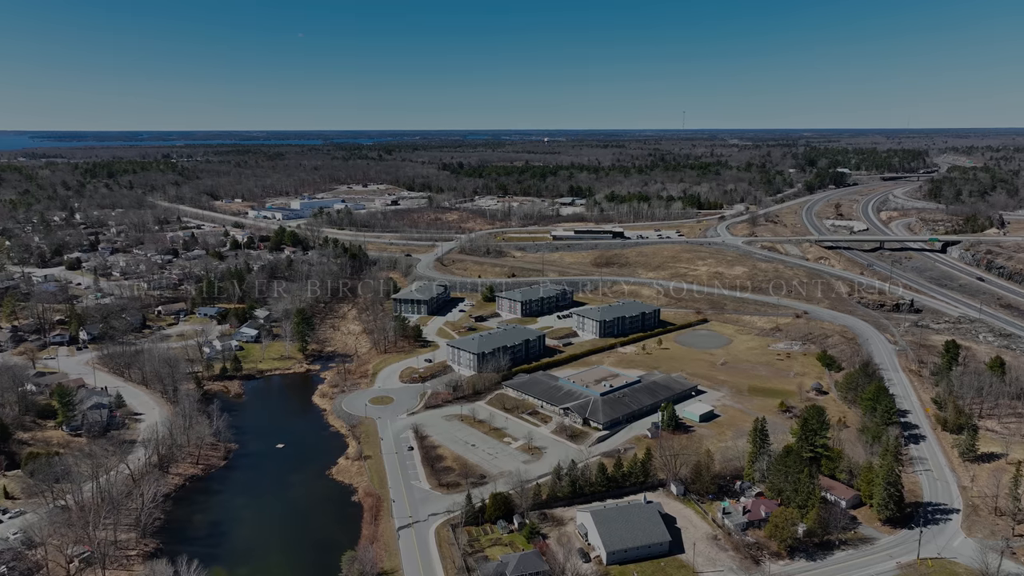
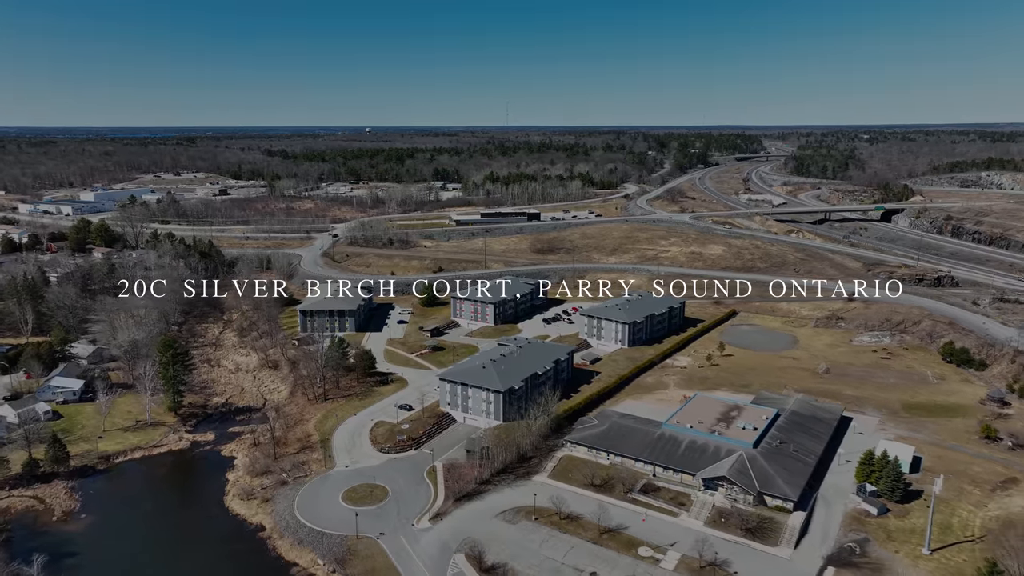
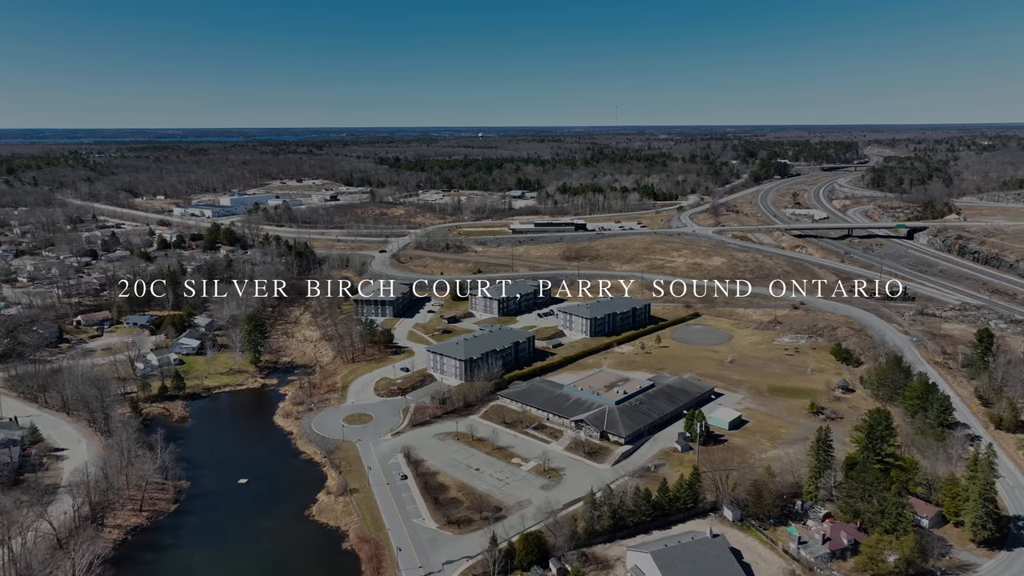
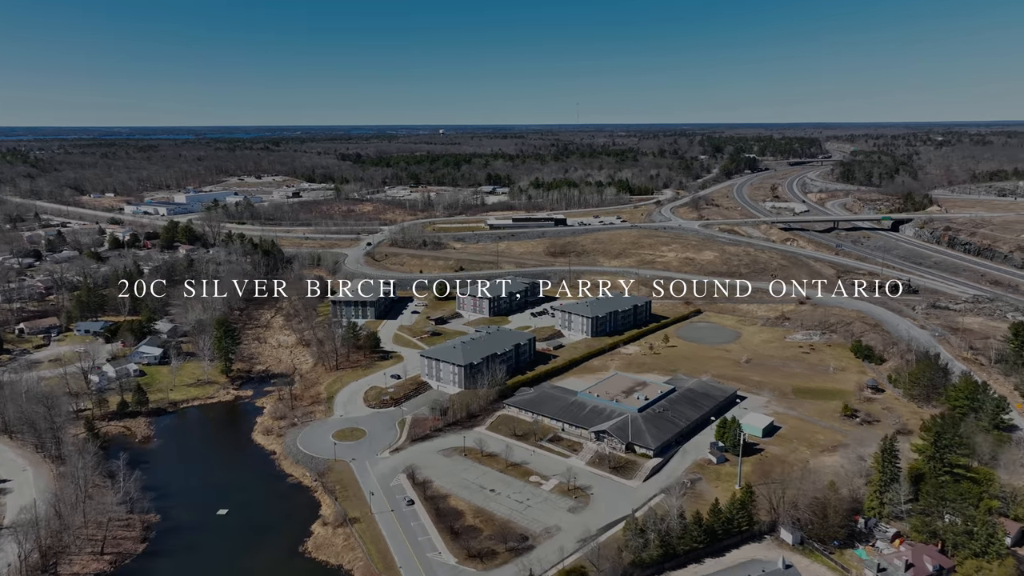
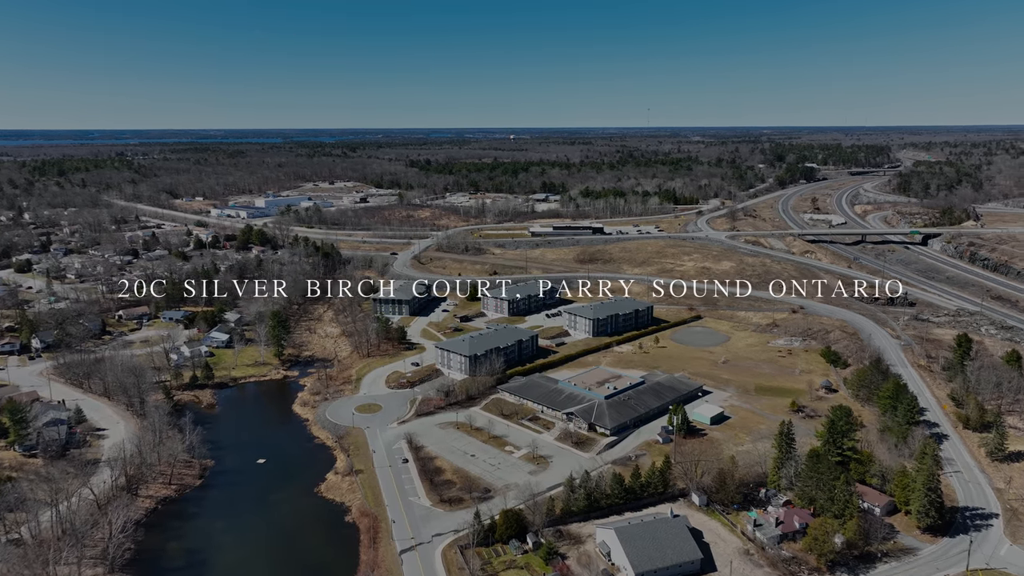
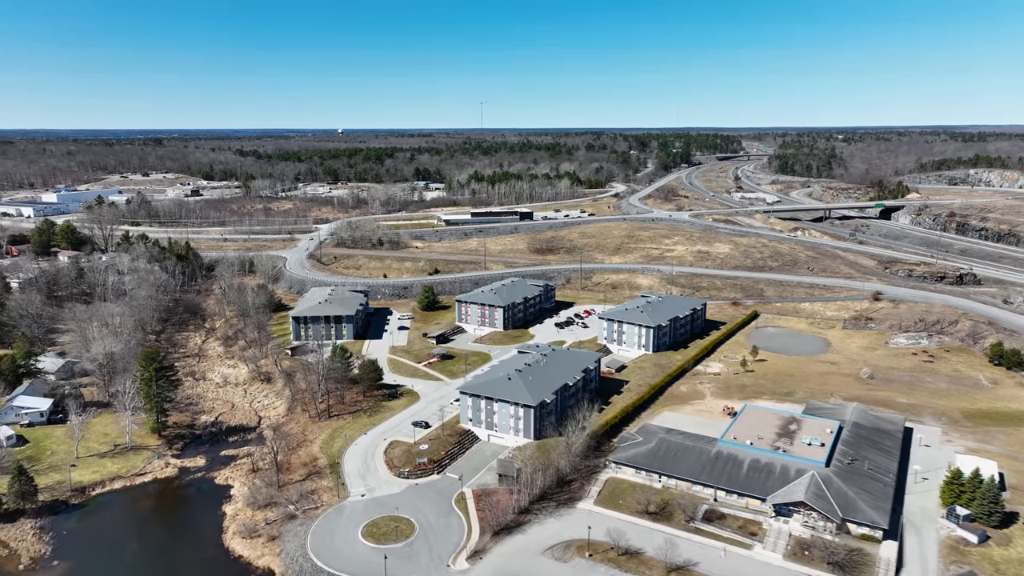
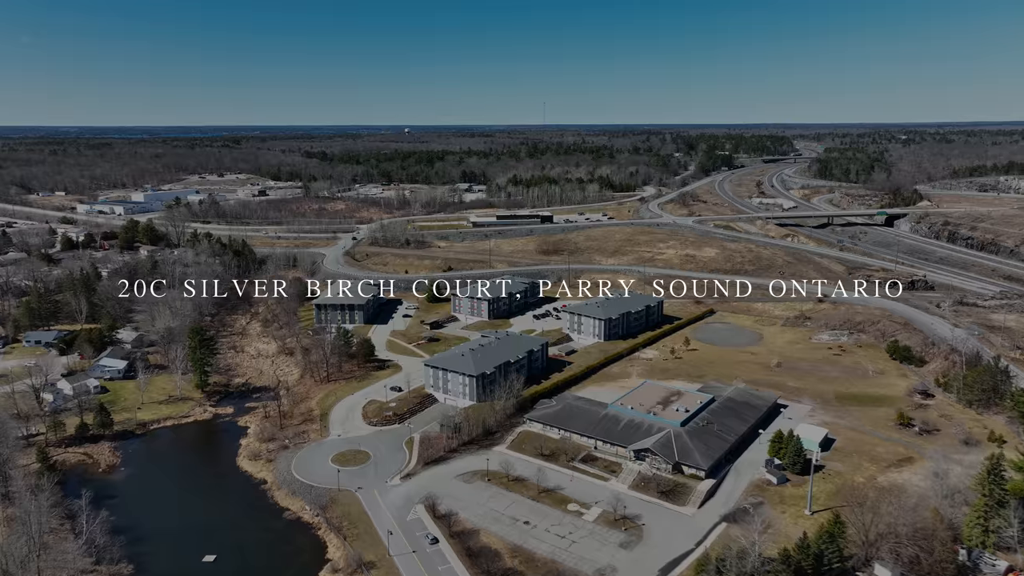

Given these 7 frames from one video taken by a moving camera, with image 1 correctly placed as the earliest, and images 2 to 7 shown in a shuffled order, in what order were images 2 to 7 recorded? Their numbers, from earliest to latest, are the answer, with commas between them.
5, 3, 4, 7, 2, 6
